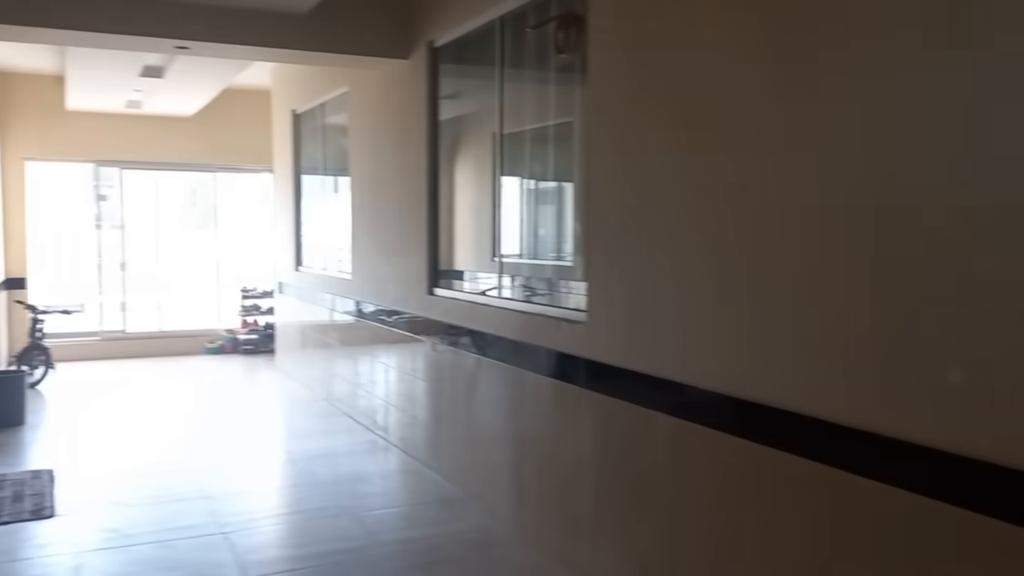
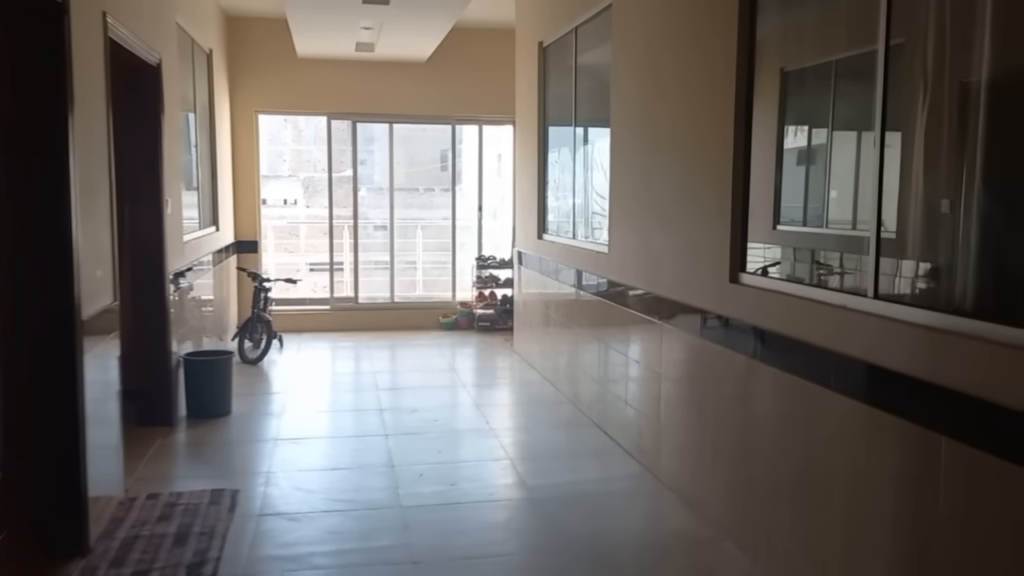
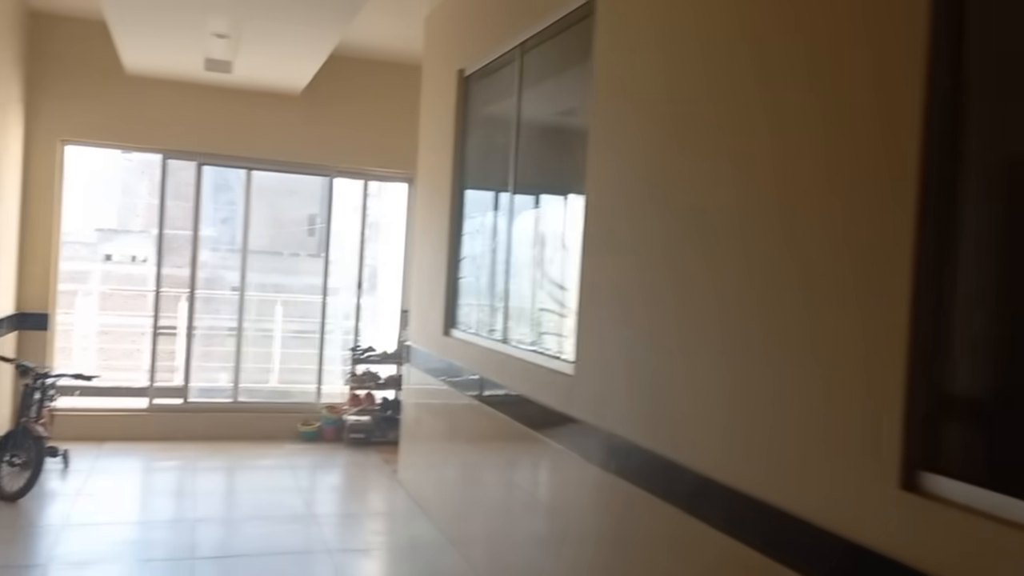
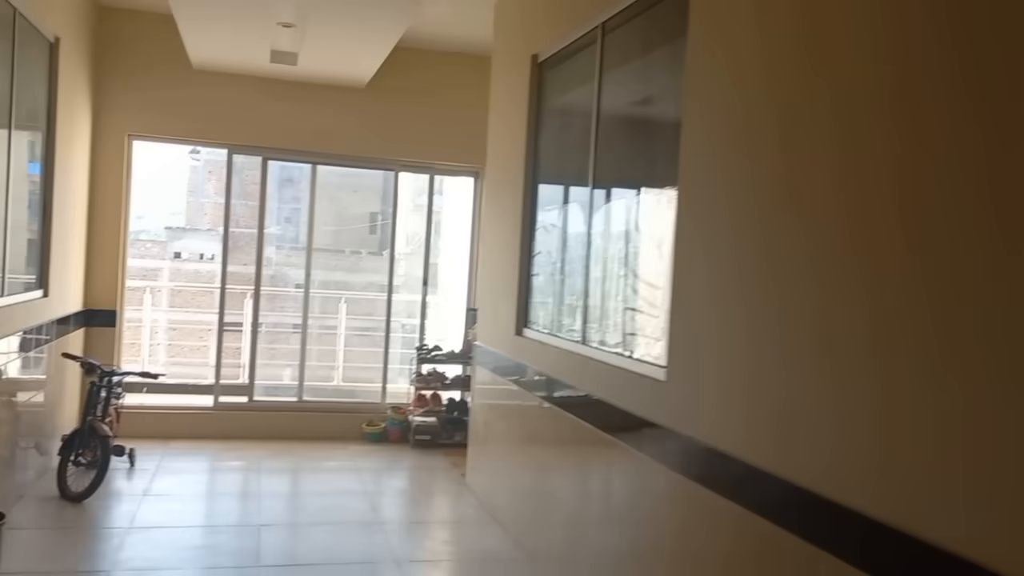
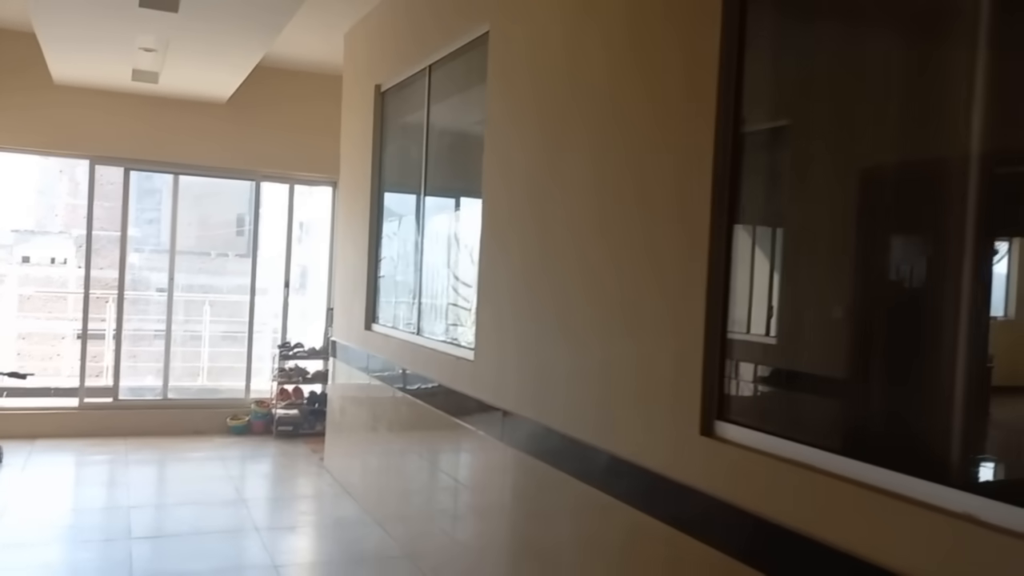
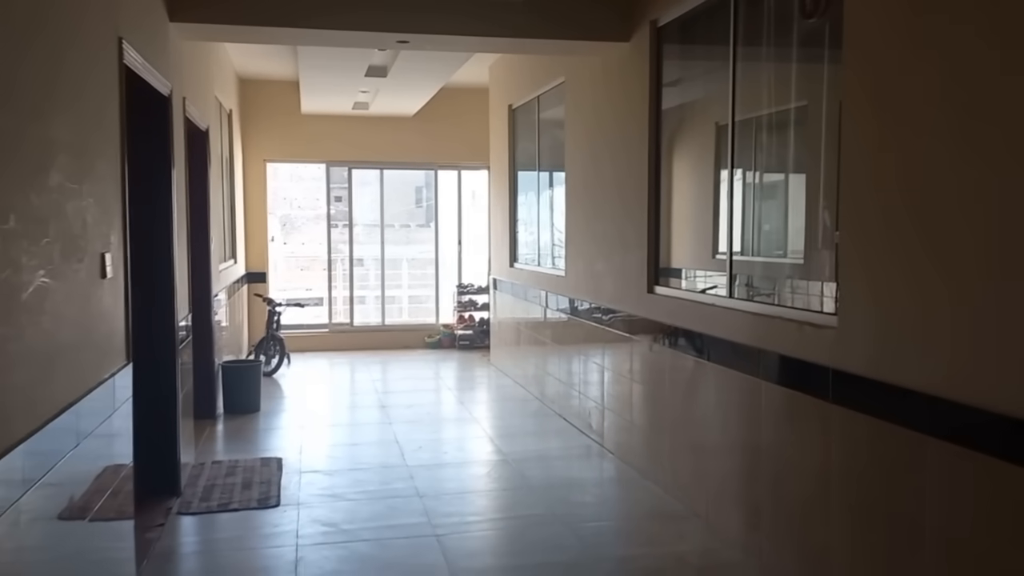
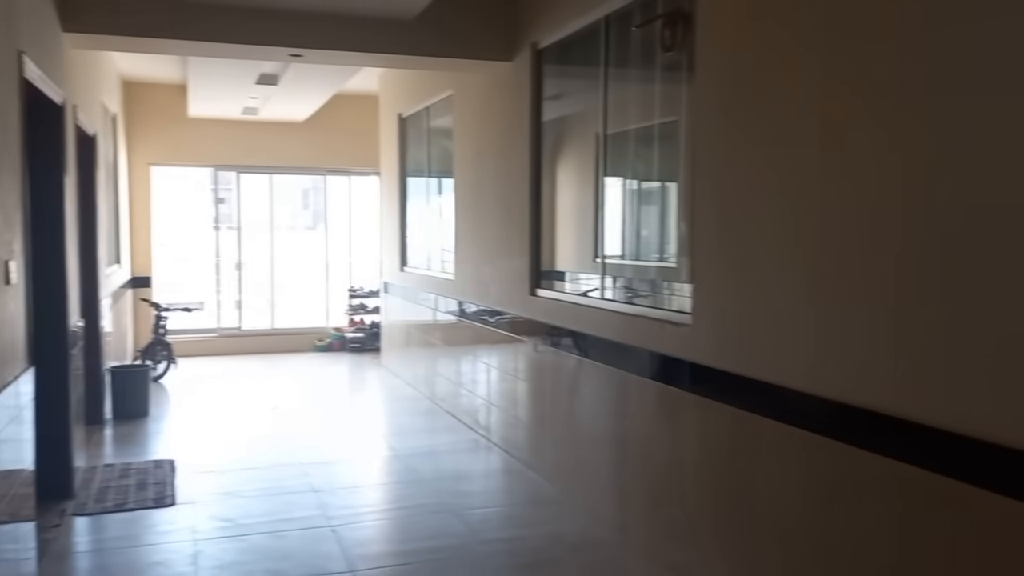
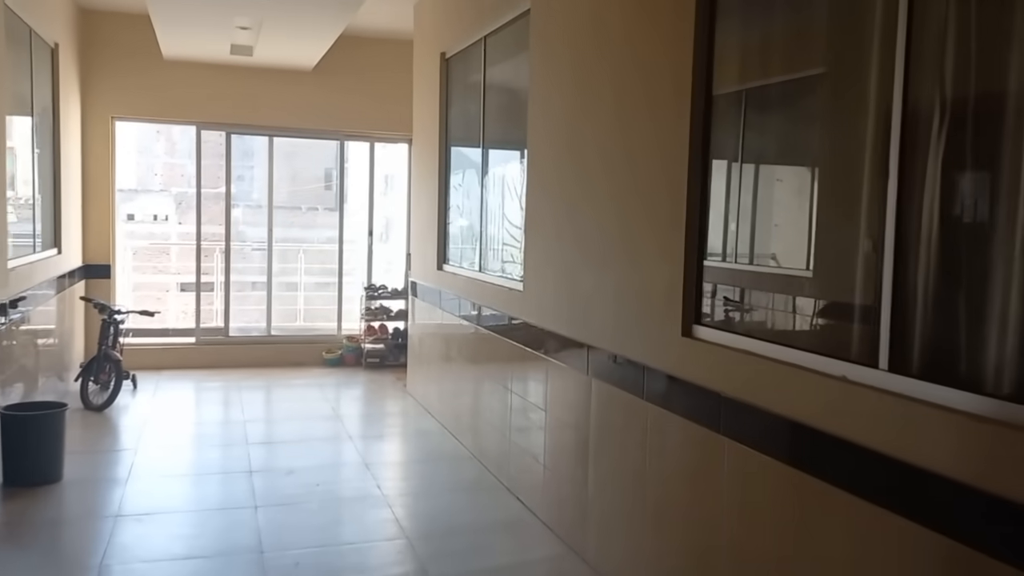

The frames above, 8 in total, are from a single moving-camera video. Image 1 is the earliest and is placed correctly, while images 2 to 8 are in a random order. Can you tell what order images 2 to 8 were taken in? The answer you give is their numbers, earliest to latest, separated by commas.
7, 6, 2, 8, 5, 3, 4
